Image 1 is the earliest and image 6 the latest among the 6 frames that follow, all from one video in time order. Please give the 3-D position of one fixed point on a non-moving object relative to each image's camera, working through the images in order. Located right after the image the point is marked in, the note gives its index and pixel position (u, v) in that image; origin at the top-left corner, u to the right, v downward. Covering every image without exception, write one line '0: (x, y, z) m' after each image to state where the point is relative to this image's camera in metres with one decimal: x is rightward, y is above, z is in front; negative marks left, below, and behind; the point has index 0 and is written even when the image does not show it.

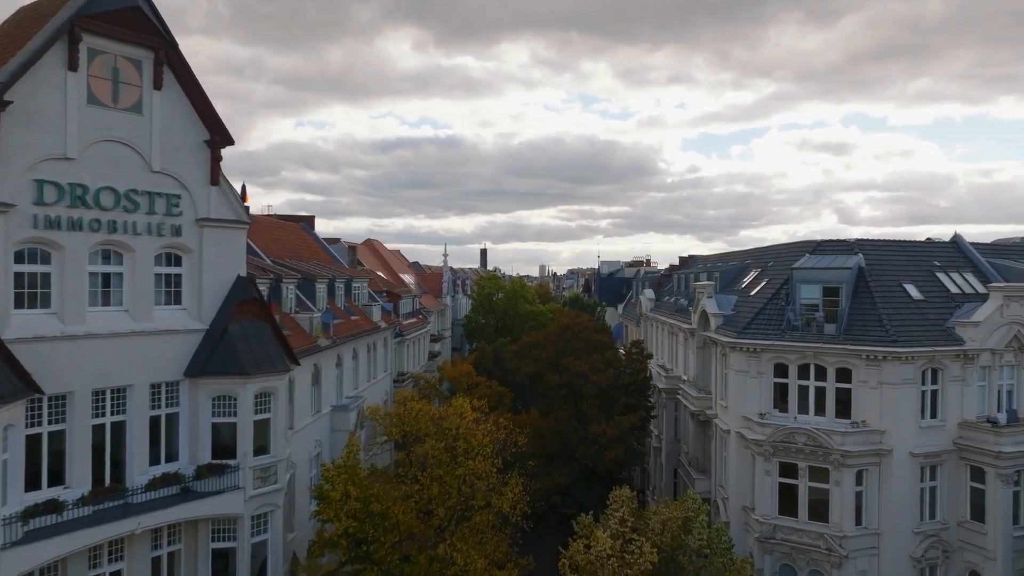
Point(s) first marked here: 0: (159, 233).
0: (-8.7, +1.3, +19.0) m
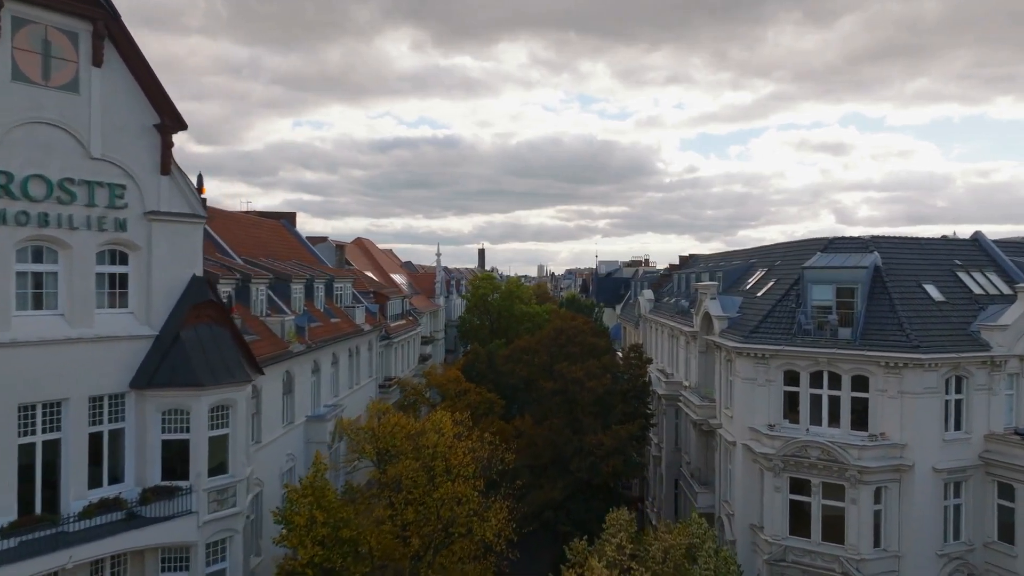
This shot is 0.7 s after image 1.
0: (-9.0, +1.3, +16.9) m
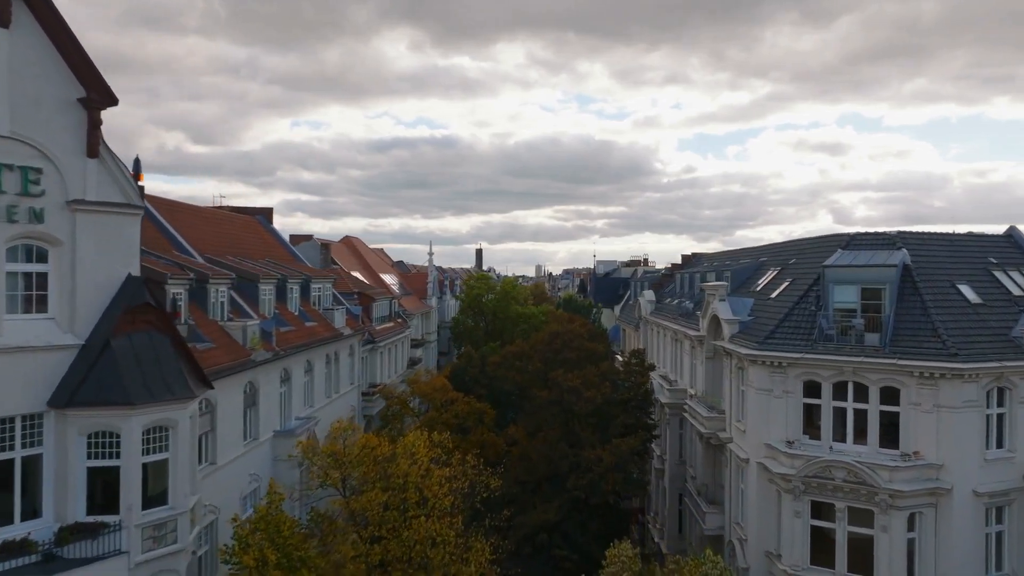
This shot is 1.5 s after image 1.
0: (-9.3, +1.3, +14.3) m
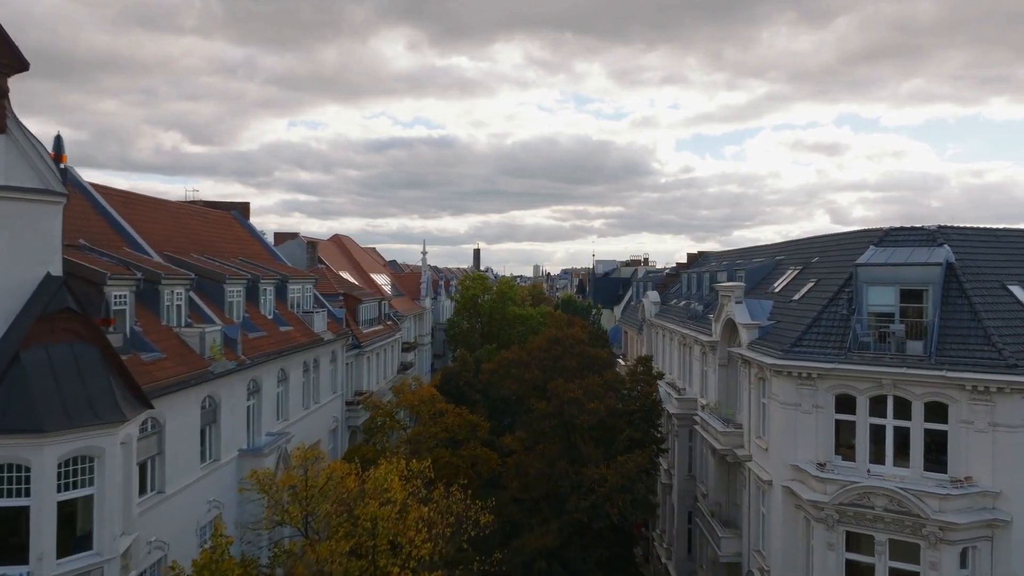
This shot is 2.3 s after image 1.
0: (-9.4, +1.2, +11.7) m
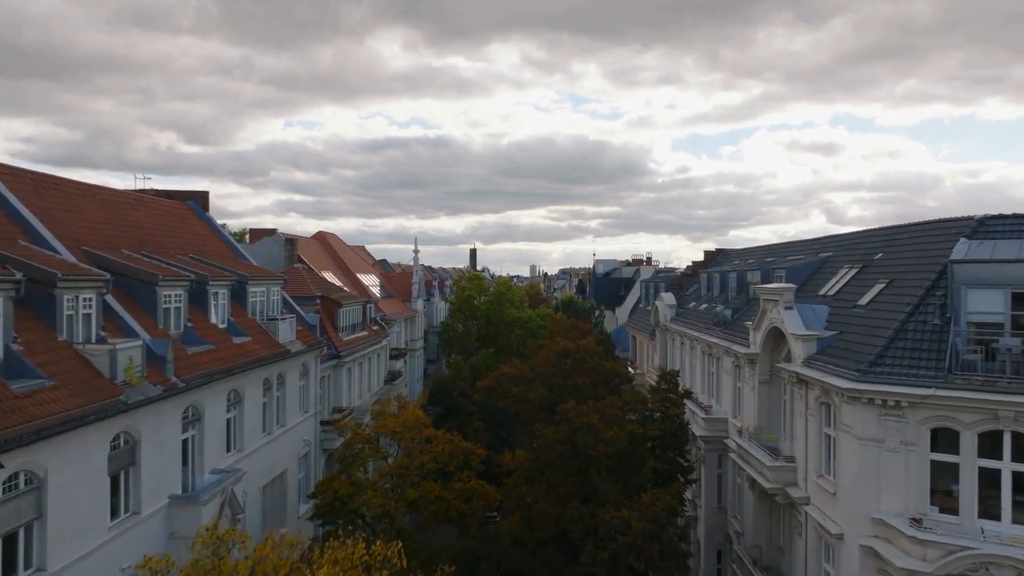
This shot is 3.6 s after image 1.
0: (-9.3, +1.2, +7.2) m
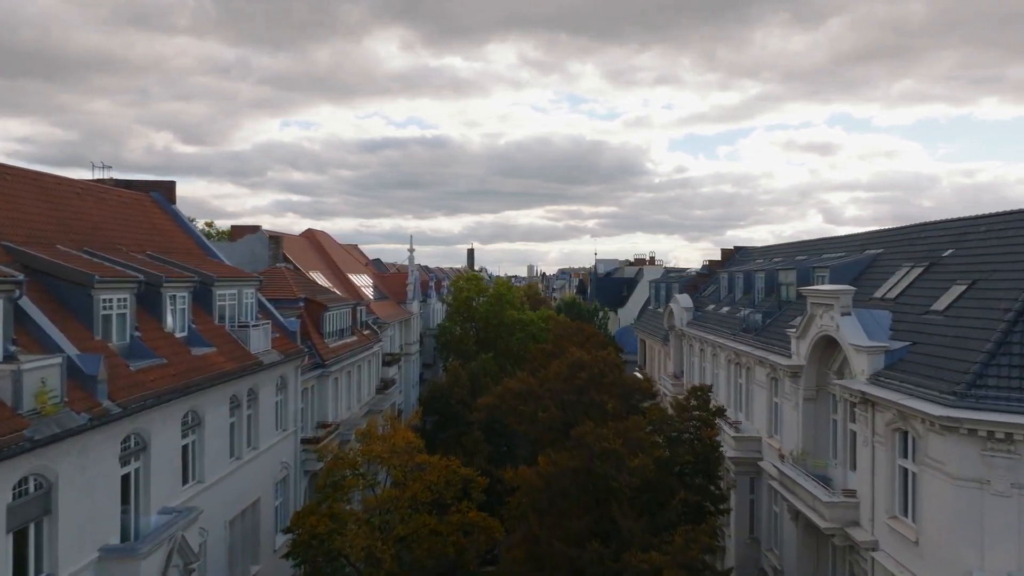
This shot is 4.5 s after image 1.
0: (-9.1, +1.1, +4.0) m
